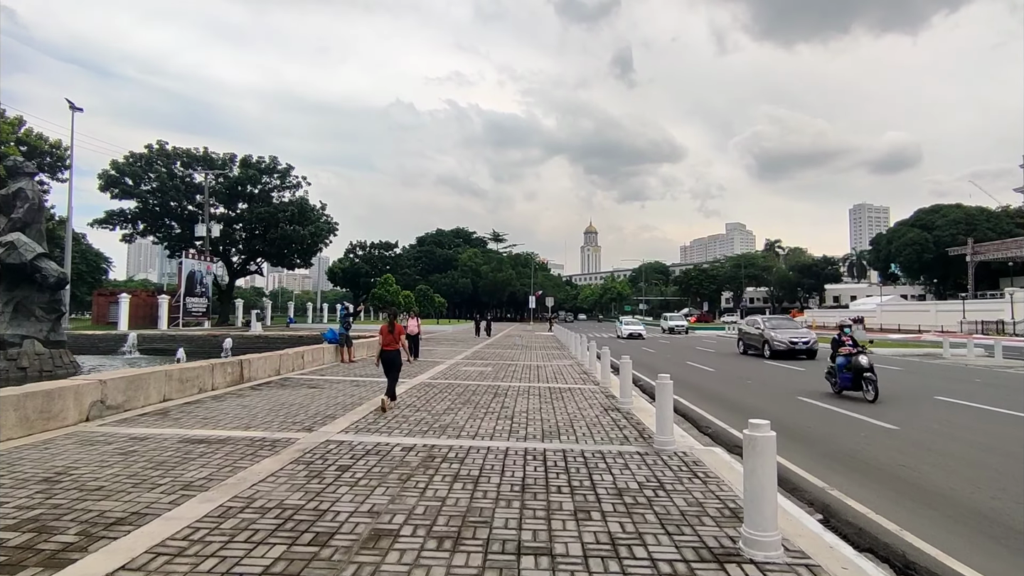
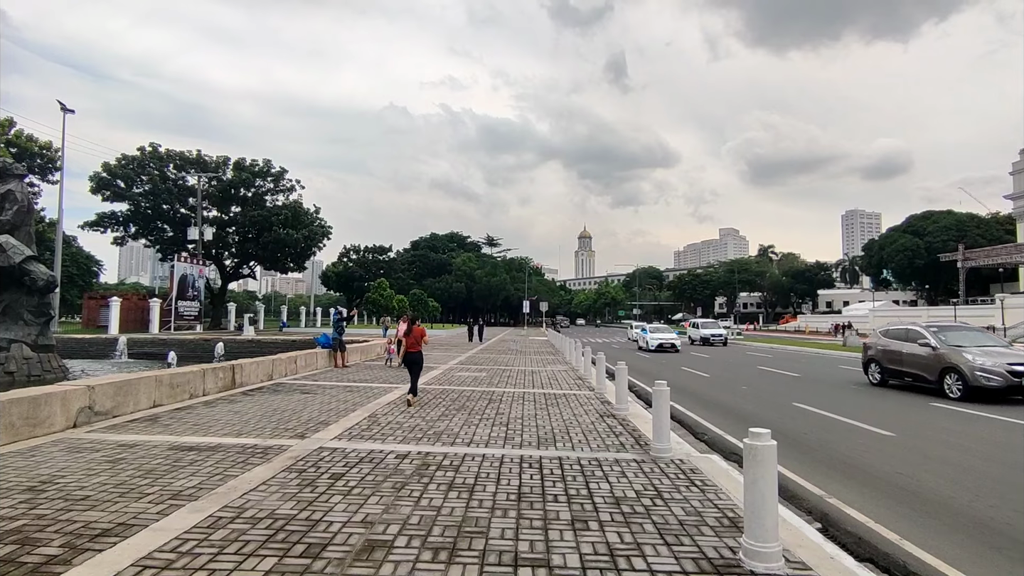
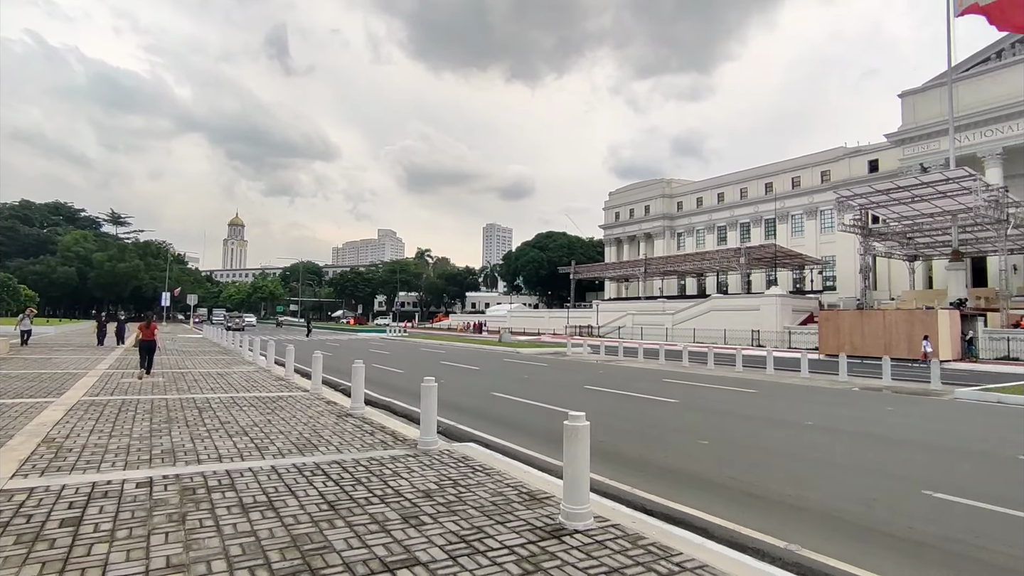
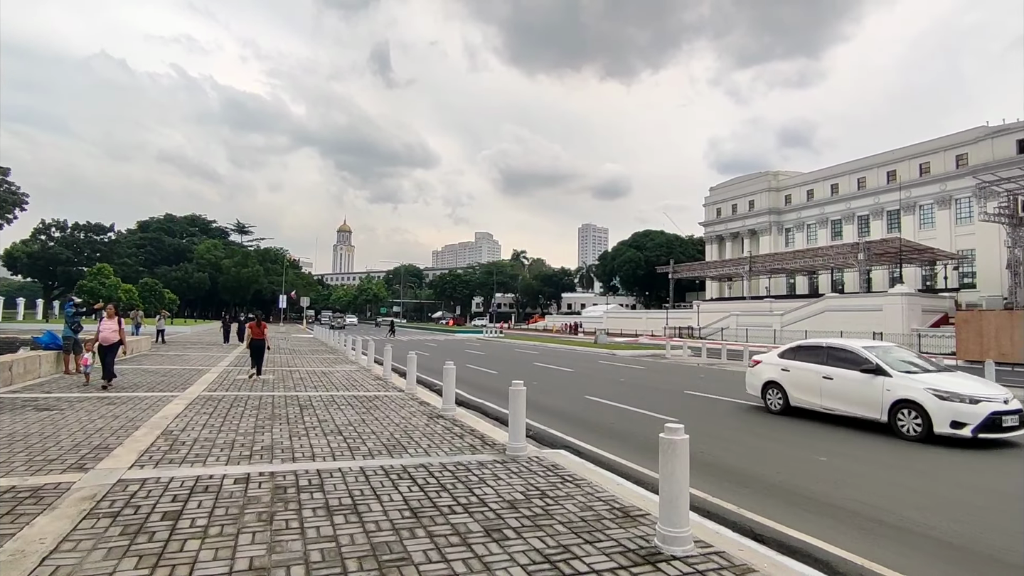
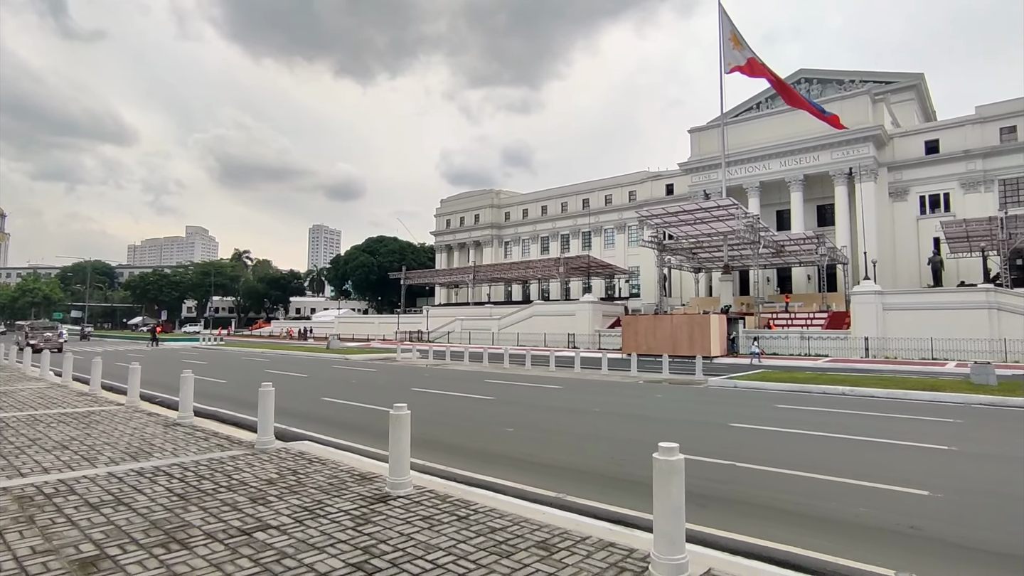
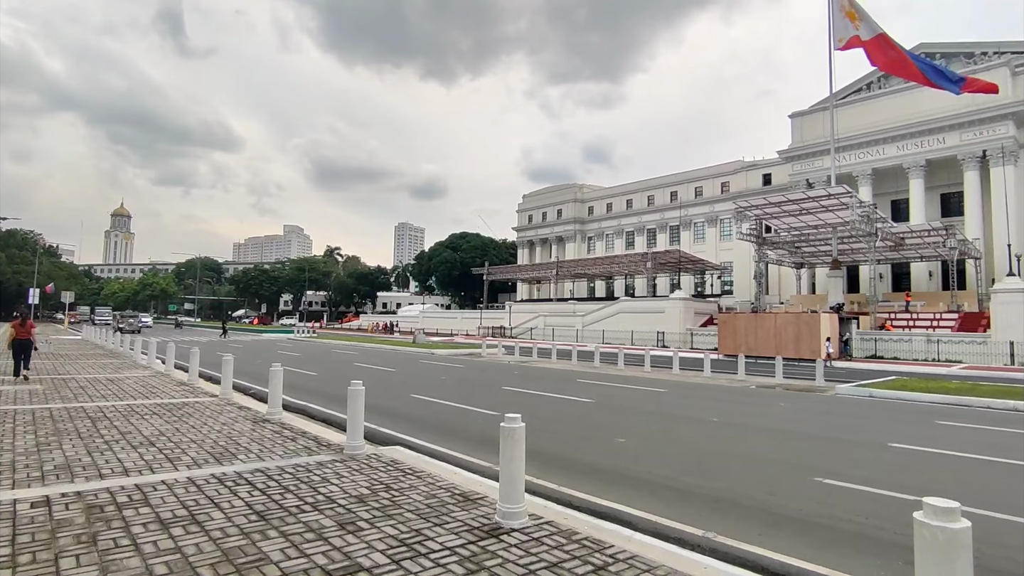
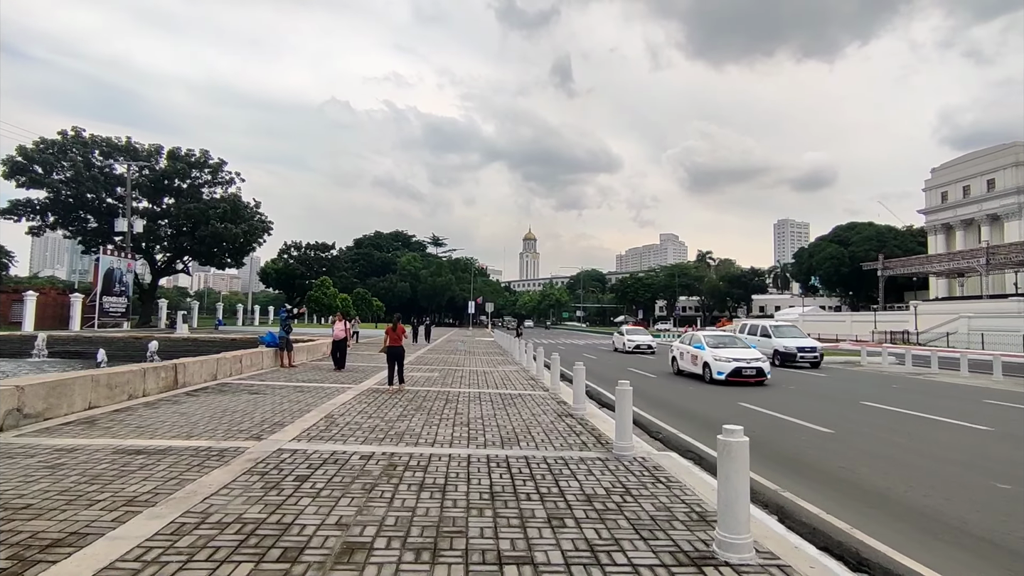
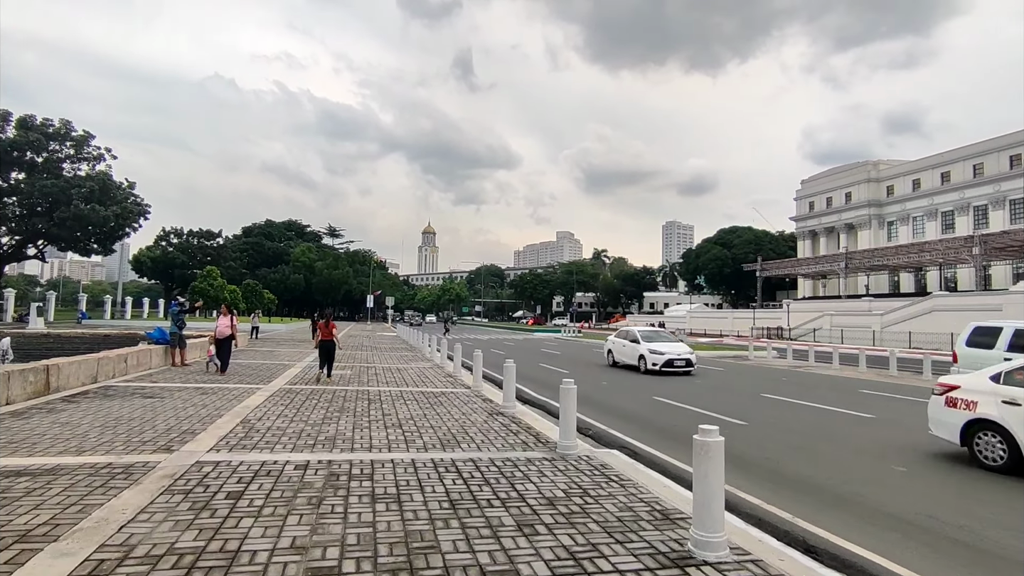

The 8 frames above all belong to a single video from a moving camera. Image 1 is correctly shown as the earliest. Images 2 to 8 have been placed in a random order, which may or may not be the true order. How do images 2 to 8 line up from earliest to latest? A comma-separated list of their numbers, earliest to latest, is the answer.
2, 7, 8, 4, 3, 6, 5
